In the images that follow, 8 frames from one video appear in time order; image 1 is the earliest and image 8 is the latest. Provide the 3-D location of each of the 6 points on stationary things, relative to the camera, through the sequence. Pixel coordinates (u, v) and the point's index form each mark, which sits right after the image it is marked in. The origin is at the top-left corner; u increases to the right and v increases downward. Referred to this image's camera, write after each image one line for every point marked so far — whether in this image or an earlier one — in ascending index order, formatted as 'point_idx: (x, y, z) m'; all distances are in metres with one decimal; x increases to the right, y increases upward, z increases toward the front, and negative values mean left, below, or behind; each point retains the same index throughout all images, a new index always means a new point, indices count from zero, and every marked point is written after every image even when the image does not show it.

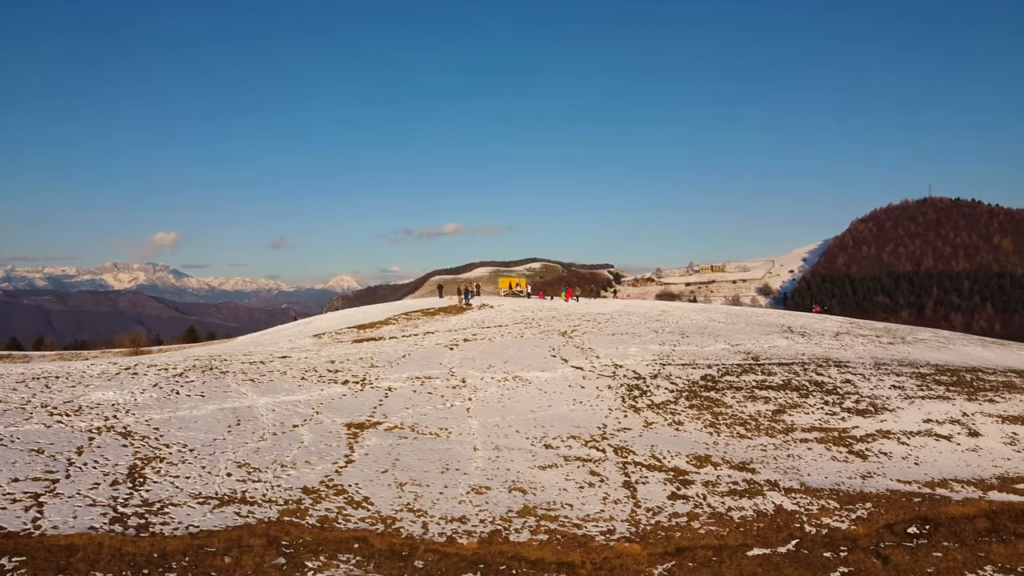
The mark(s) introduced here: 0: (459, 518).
0: (-1.6, -6.6, +16.3) m
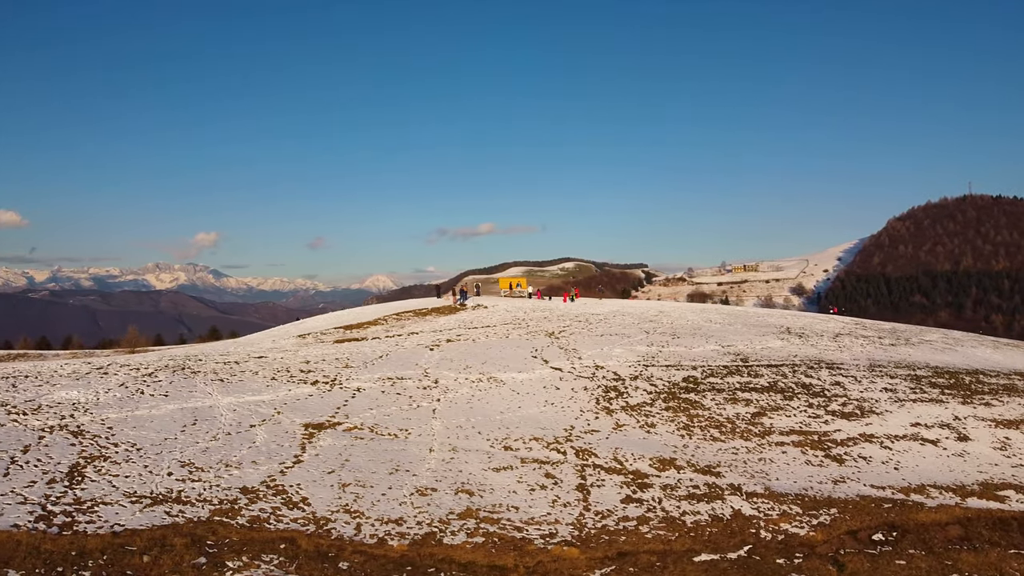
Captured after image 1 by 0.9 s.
0: (-3.4, -6.6, +16.2) m
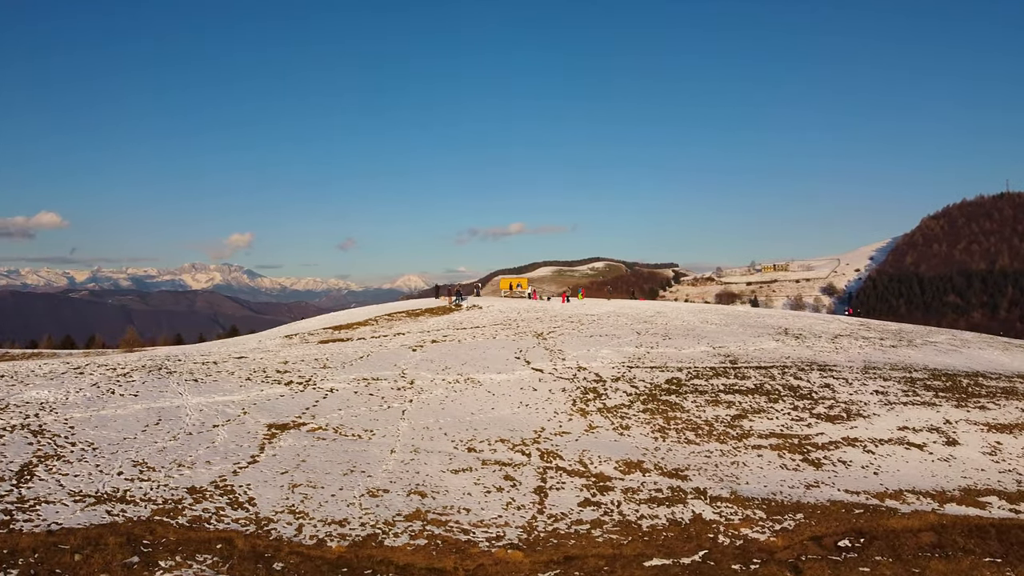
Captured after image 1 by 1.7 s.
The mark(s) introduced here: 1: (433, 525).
0: (-5.0, -6.7, +16.2) m
1: (-2.4, -7.0, +16.8) m
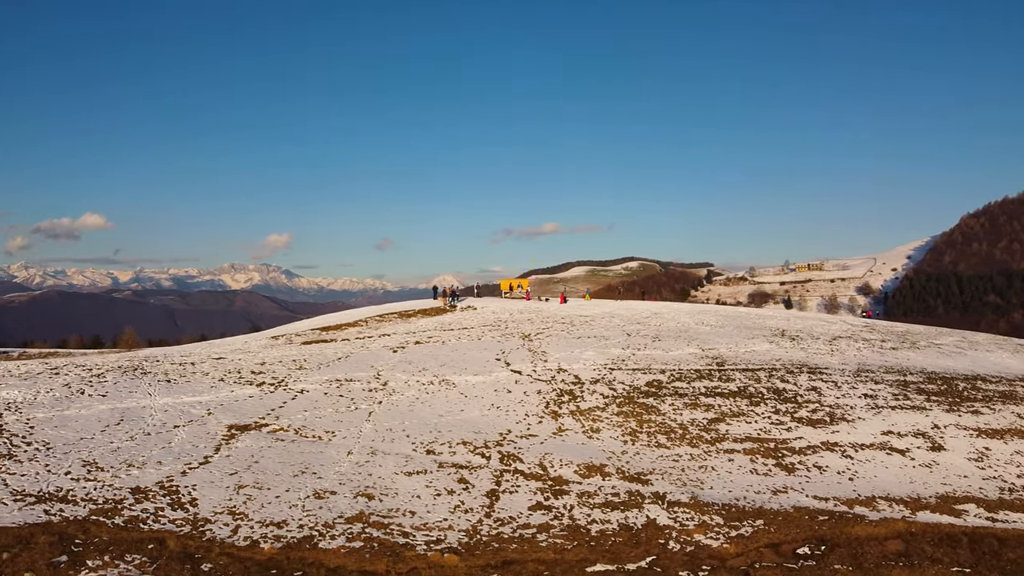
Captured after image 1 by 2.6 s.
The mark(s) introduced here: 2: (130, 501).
0: (-6.7, -6.7, +16.3) m
1: (-4.1, -7.1, +16.8) m
2: (-10.9, -6.1, +16.1) m
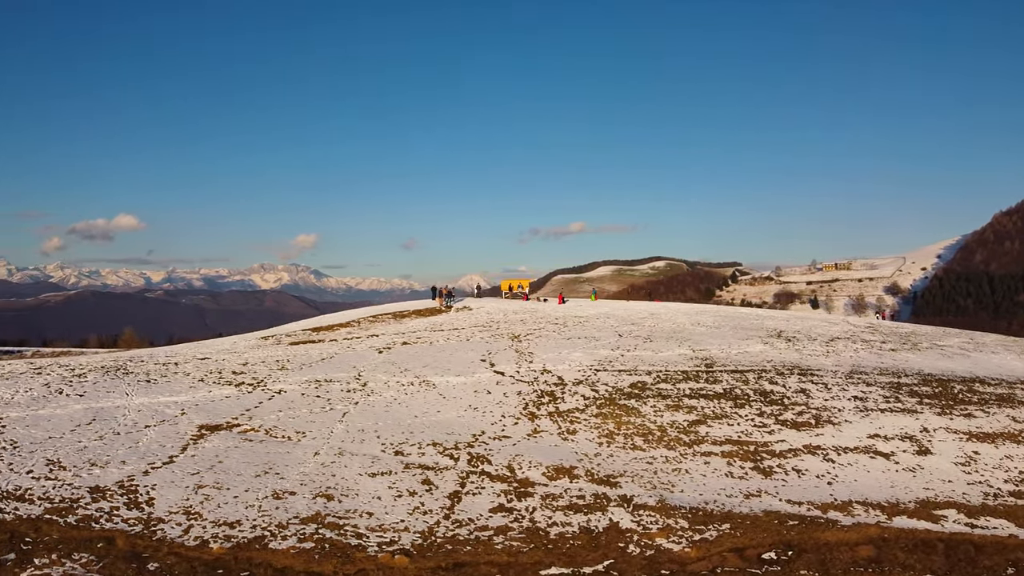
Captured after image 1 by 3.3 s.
0: (-8.1, -6.8, +16.4) m
1: (-5.5, -7.1, +16.9) m
2: (-12.3, -6.1, +16.3) m
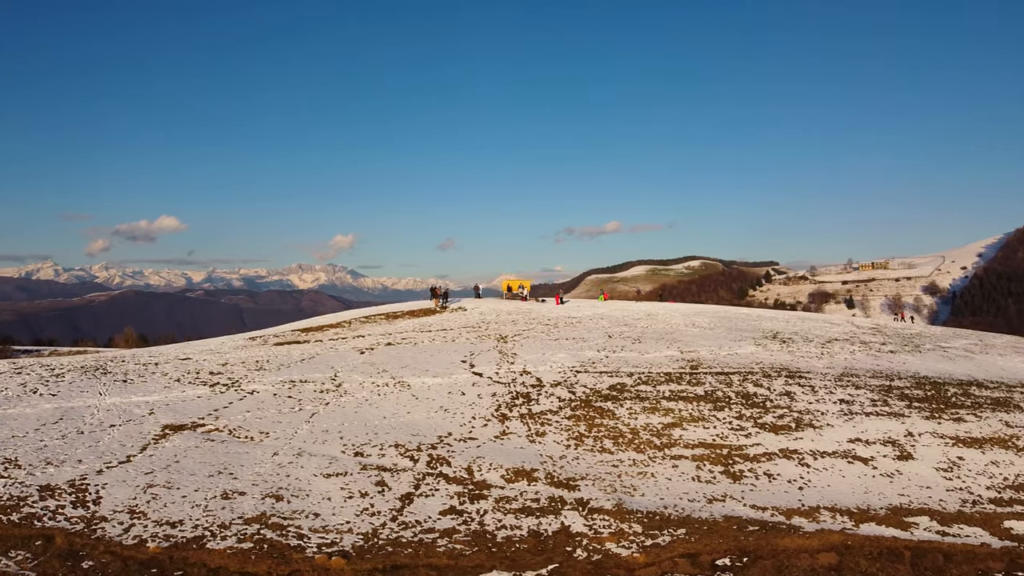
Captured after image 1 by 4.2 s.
0: (-9.9, -6.8, +16.6) m
1: (-7.3, -7.2, +17.0) m
2: (-14.0, -6.2, +16.6) m
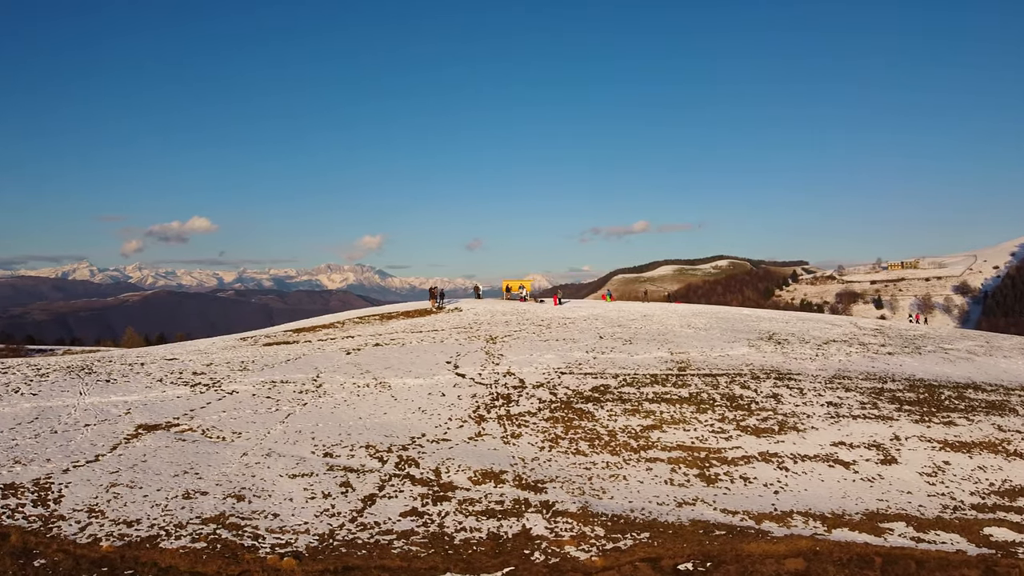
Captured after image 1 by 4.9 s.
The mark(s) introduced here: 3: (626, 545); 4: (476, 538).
0: (-11.3, -6.9, +16.8) m
1: (-8.6, -7.3, +17.1) m
2: (-15.4, -6.2, +16.9) m
3: (+3.8, -8.6, +18.9) m
4: (-1.2, -8.1, +18.4) m
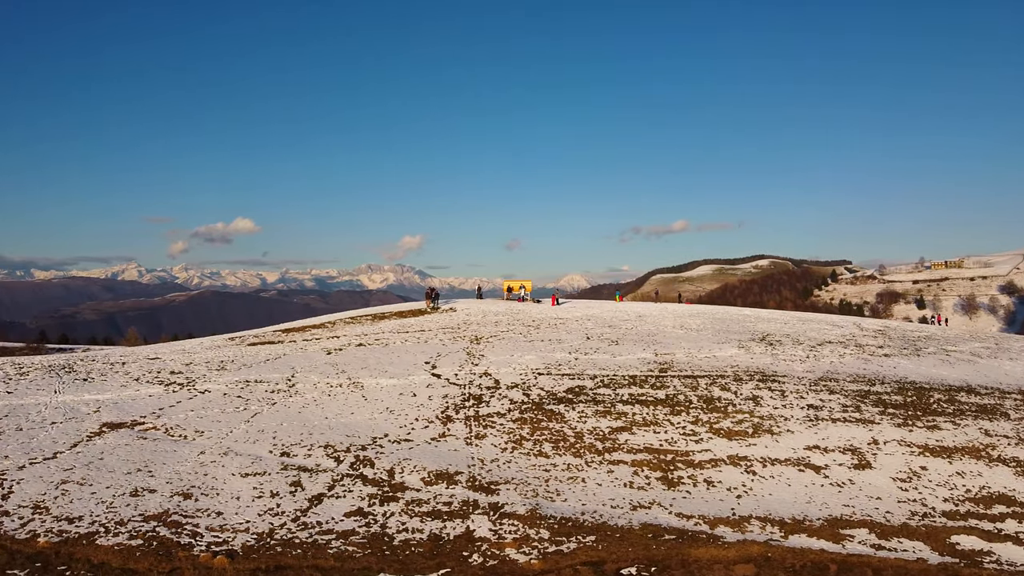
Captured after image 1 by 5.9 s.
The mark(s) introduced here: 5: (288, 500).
0: (-13.3, -6.9, +17.1) m
1: (-10.6, -7.3, +17.4) m
2: (-17.4, -6.3, +17.5) m
3: (+1.9, -8.6, +18.8) m
4: (-3.1, -8.1, +18.4) m
5: (-7.7, -7.3, +19.7) m
